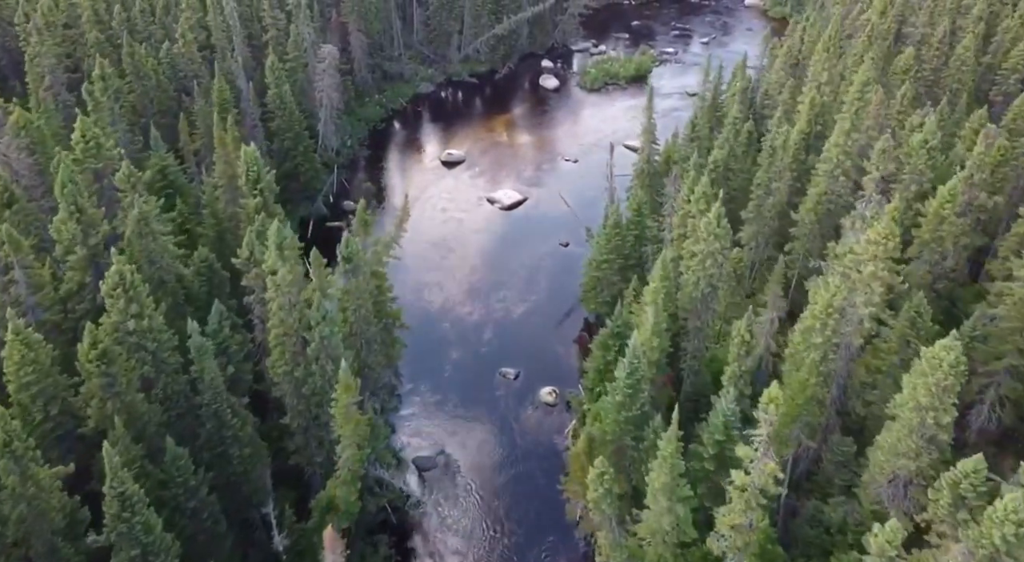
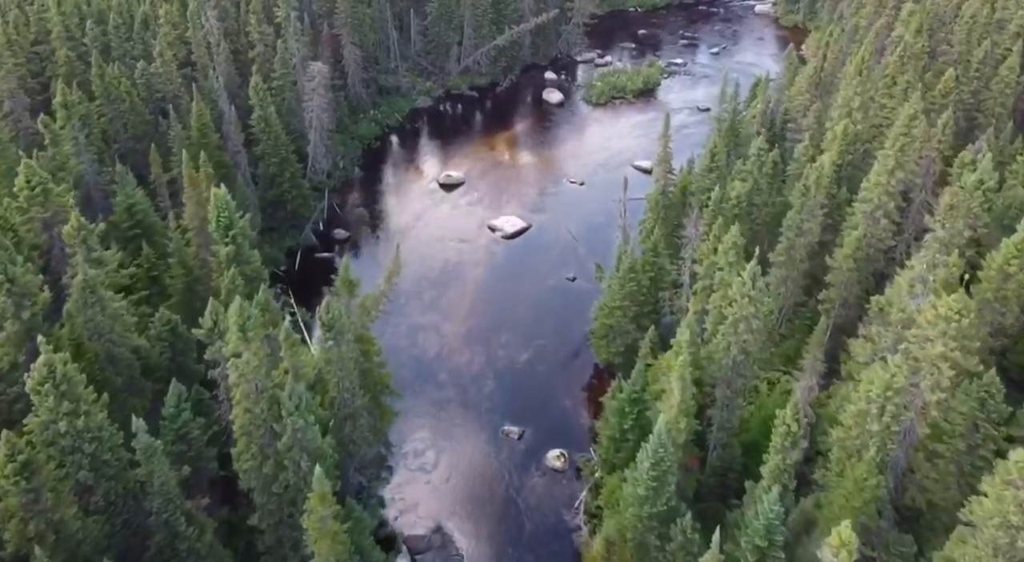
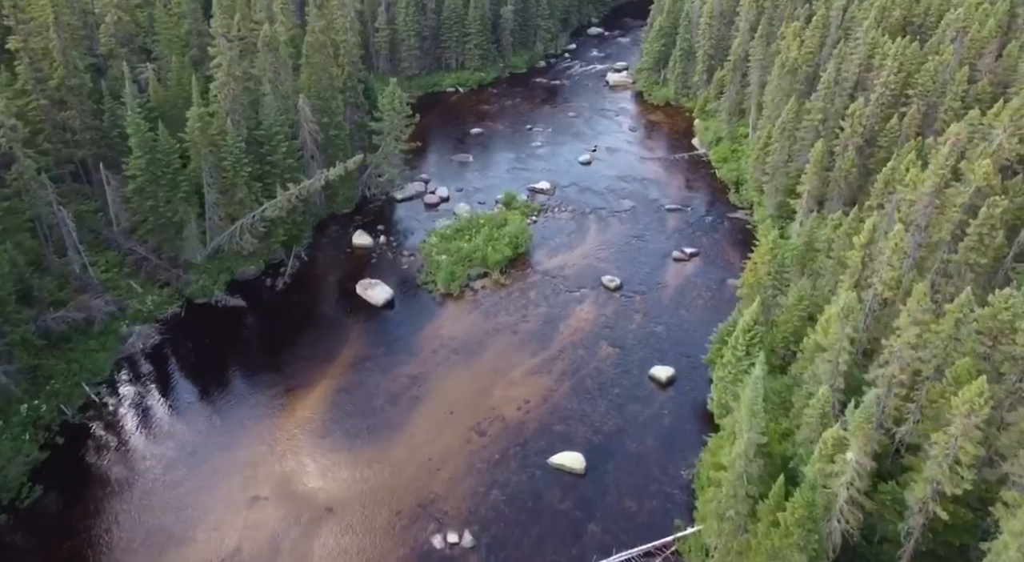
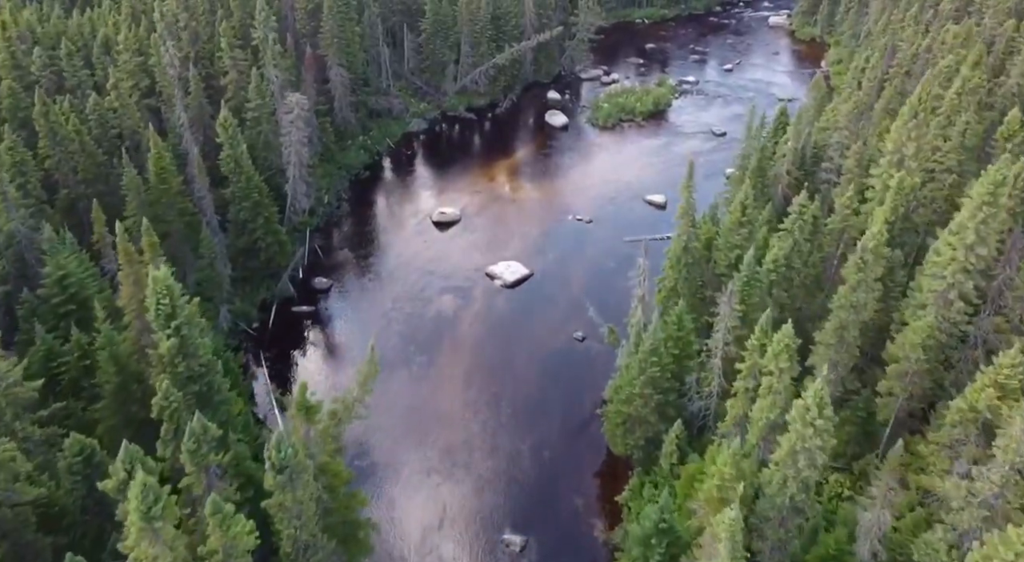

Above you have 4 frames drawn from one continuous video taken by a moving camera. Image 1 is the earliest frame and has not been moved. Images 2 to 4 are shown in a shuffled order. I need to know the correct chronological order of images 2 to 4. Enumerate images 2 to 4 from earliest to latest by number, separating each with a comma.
2, 4, 3
